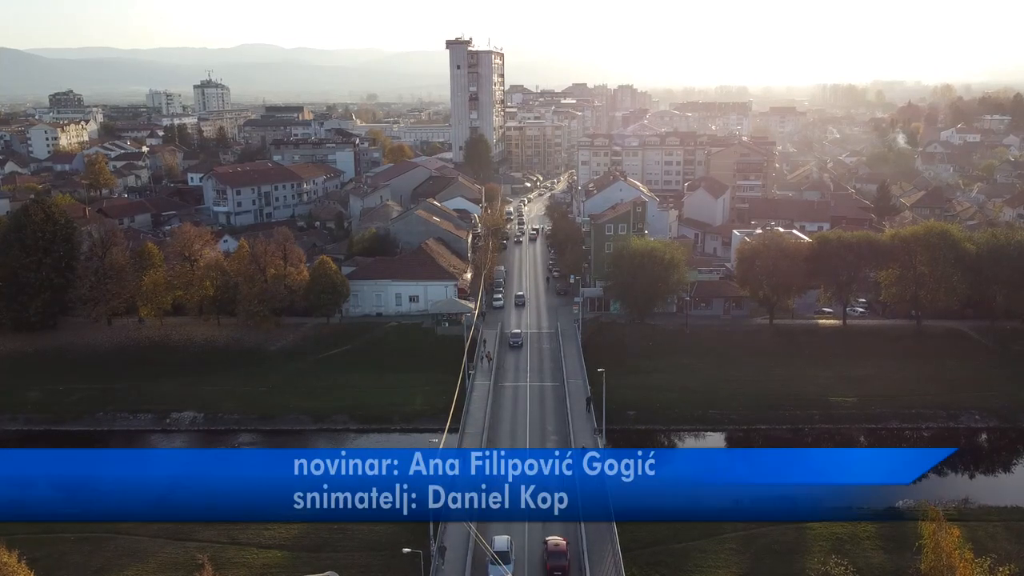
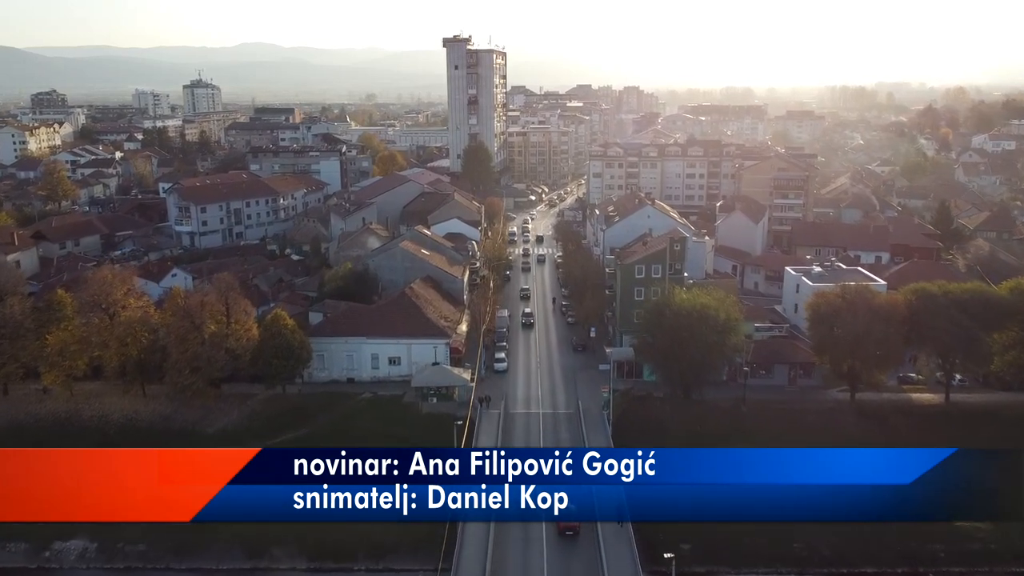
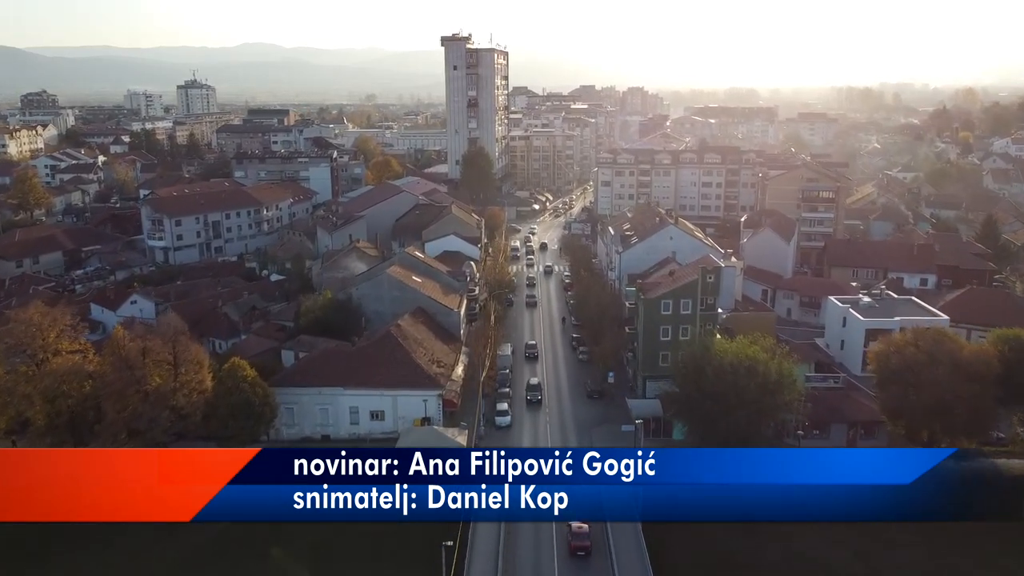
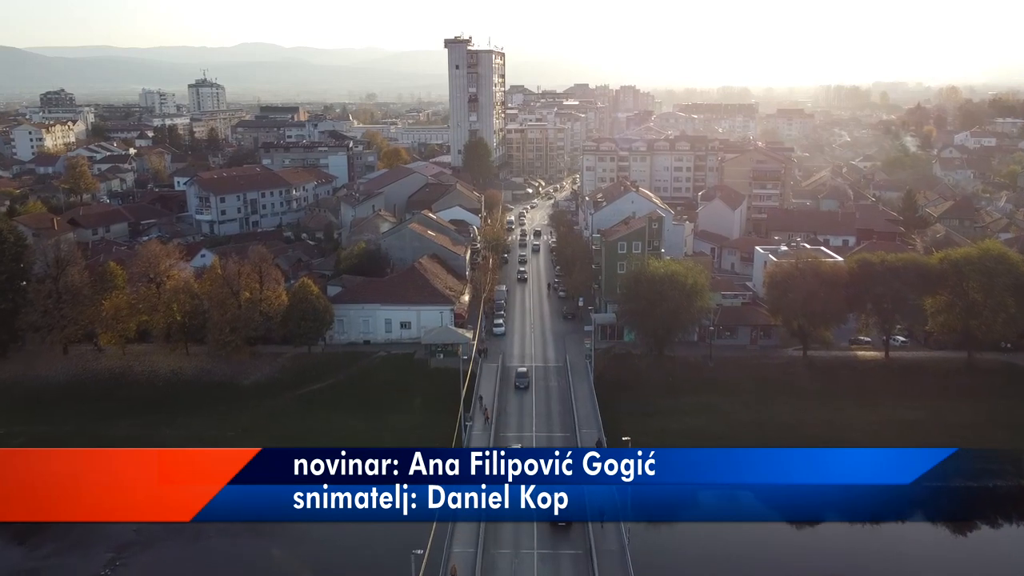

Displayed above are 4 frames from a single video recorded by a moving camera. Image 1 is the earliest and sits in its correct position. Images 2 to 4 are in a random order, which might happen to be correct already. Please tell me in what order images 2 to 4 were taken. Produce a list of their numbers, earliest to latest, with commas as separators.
4, 2, 3
